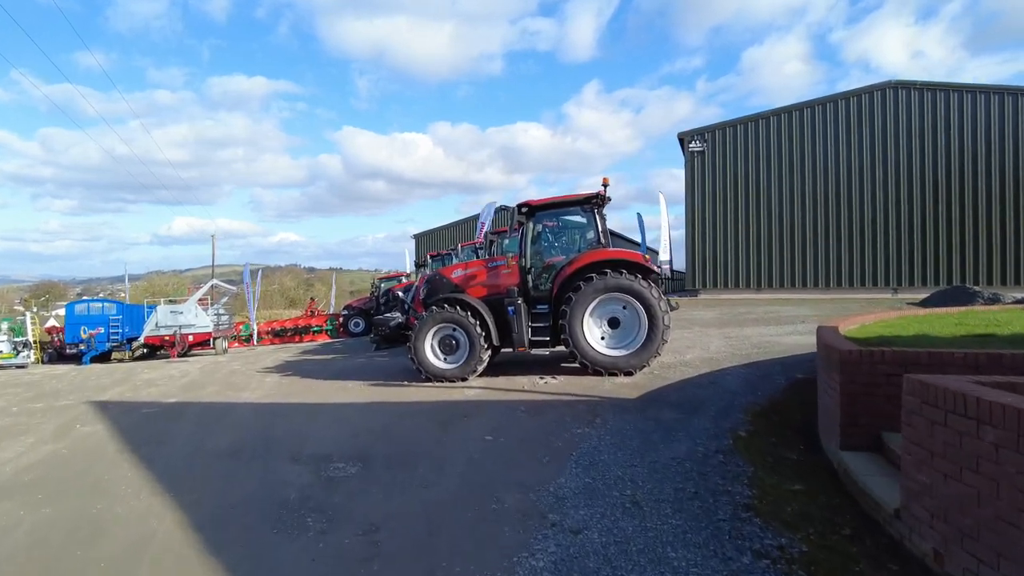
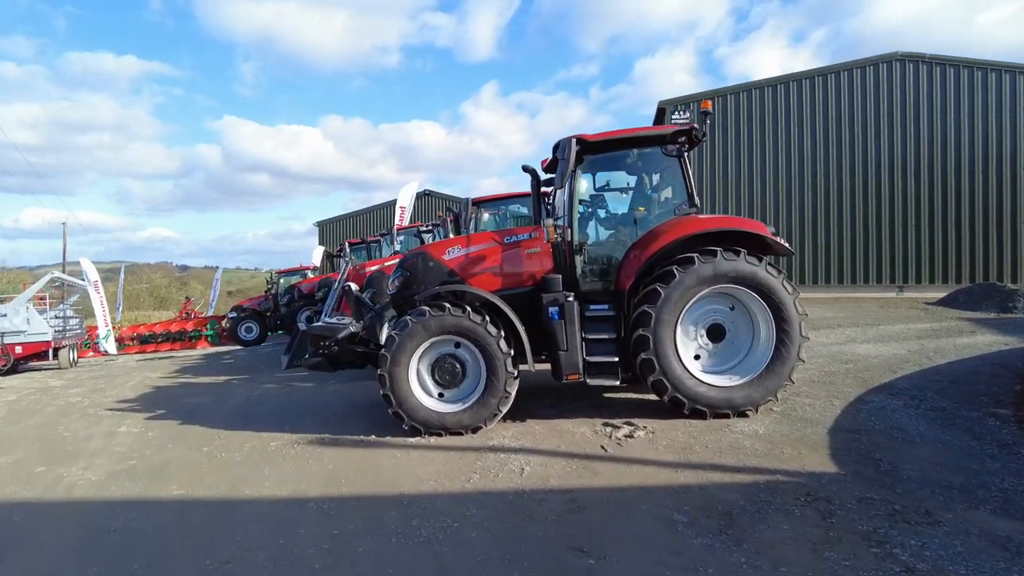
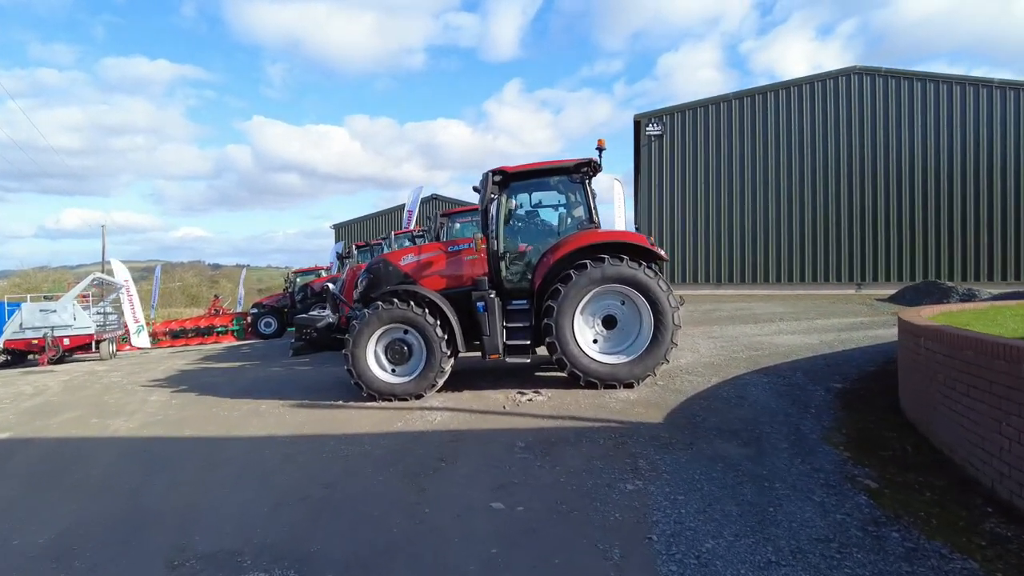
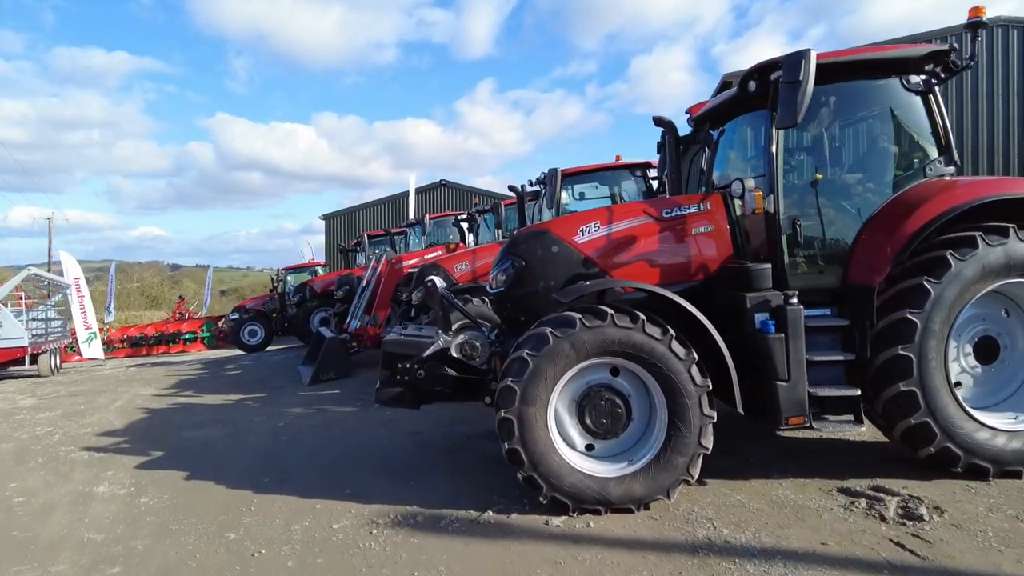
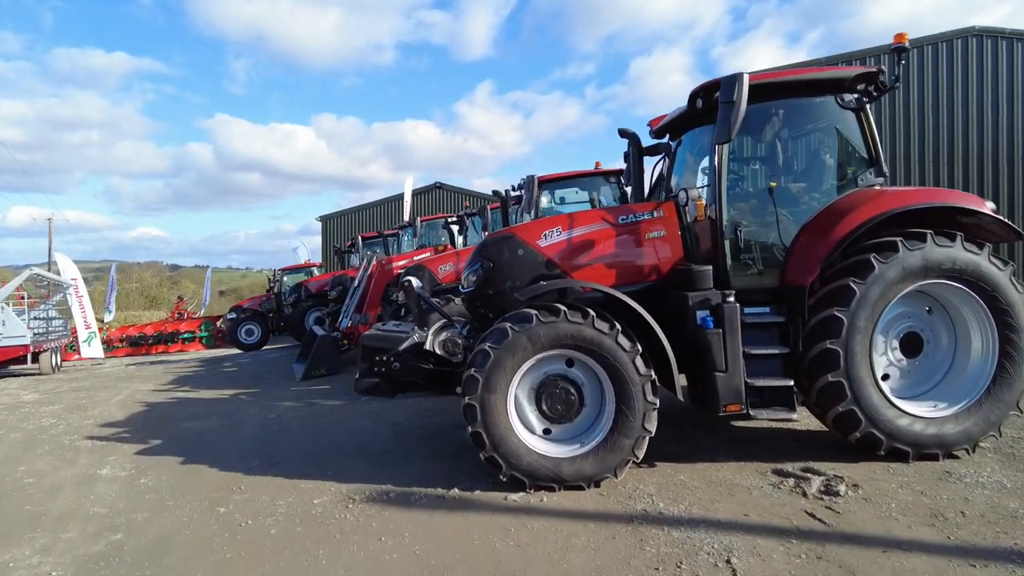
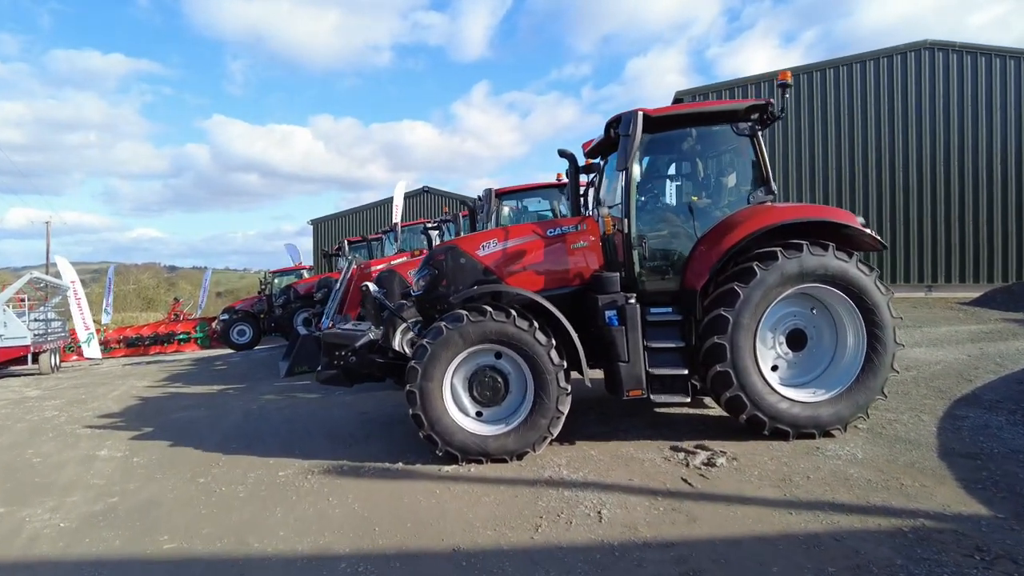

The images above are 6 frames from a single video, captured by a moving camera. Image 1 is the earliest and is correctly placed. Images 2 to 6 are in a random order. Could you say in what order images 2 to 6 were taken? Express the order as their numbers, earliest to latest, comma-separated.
3, 2, 6, 5, 4
